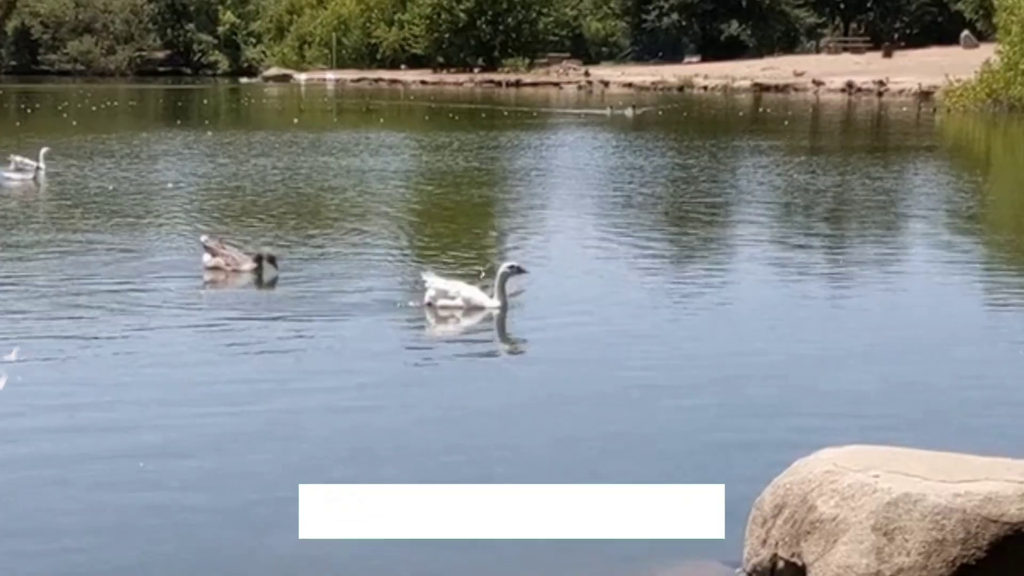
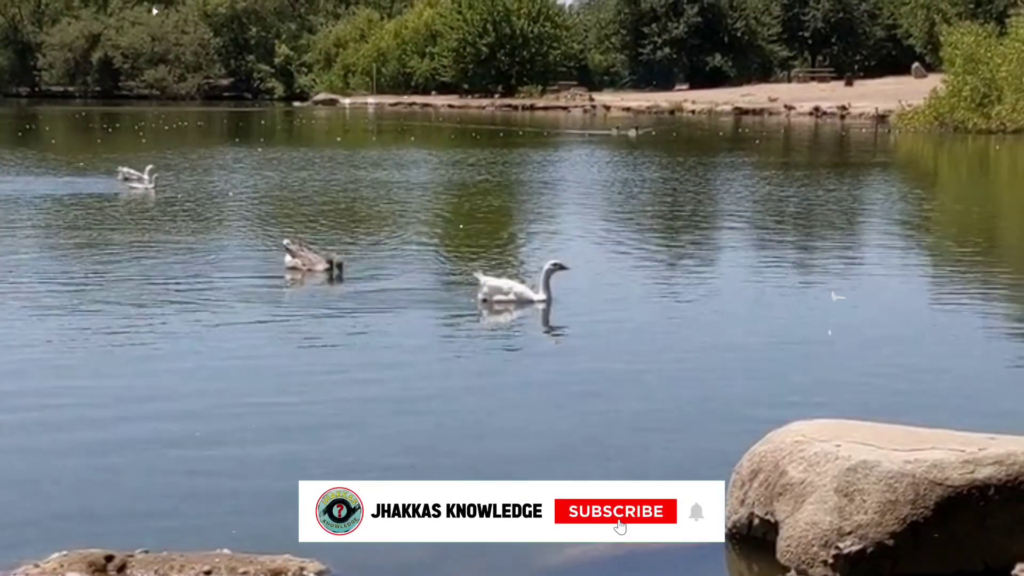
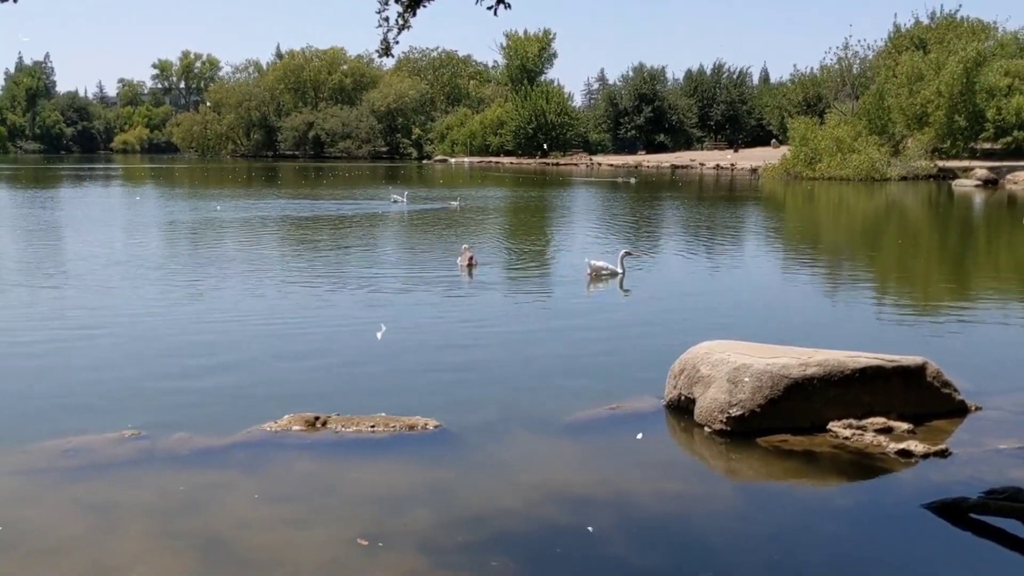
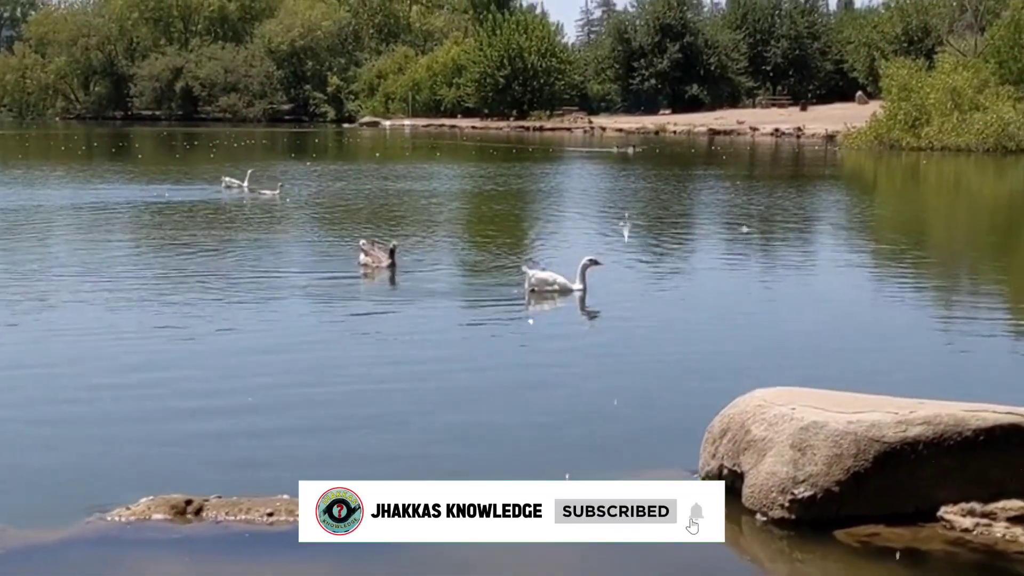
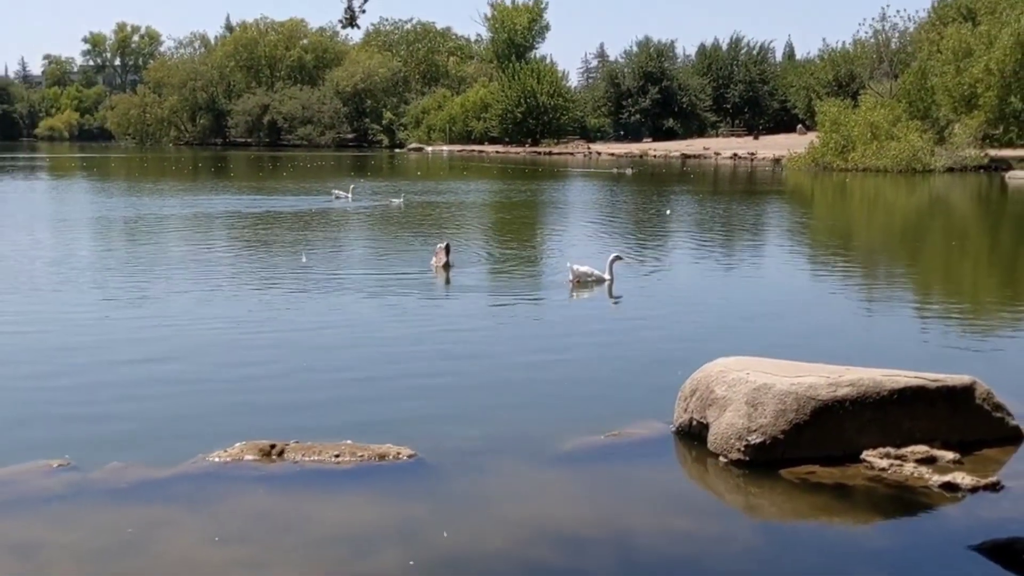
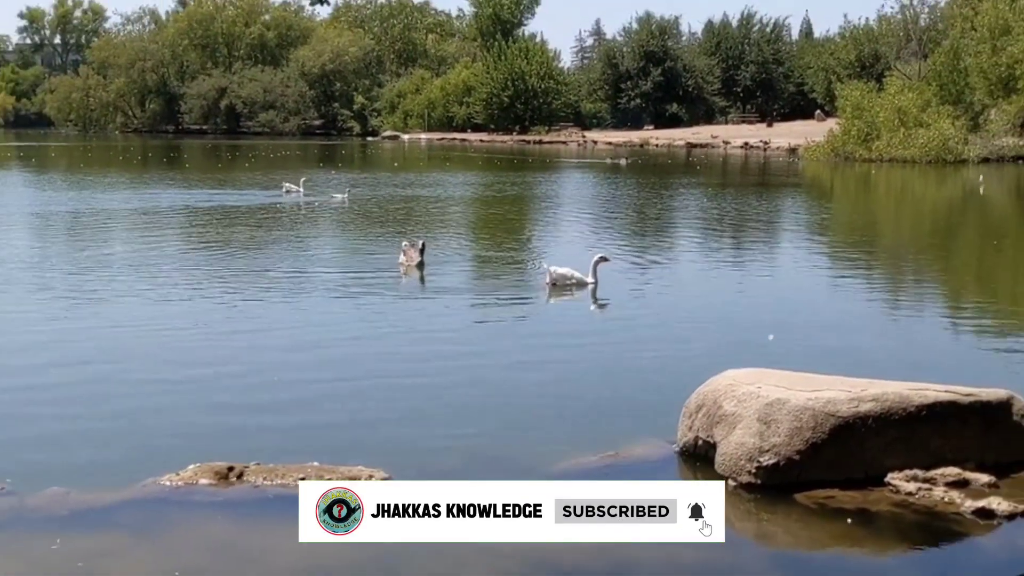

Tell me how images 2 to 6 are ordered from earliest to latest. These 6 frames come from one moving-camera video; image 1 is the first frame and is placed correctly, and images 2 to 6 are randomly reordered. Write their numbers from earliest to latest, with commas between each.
2, 4, 6, 5, 3
